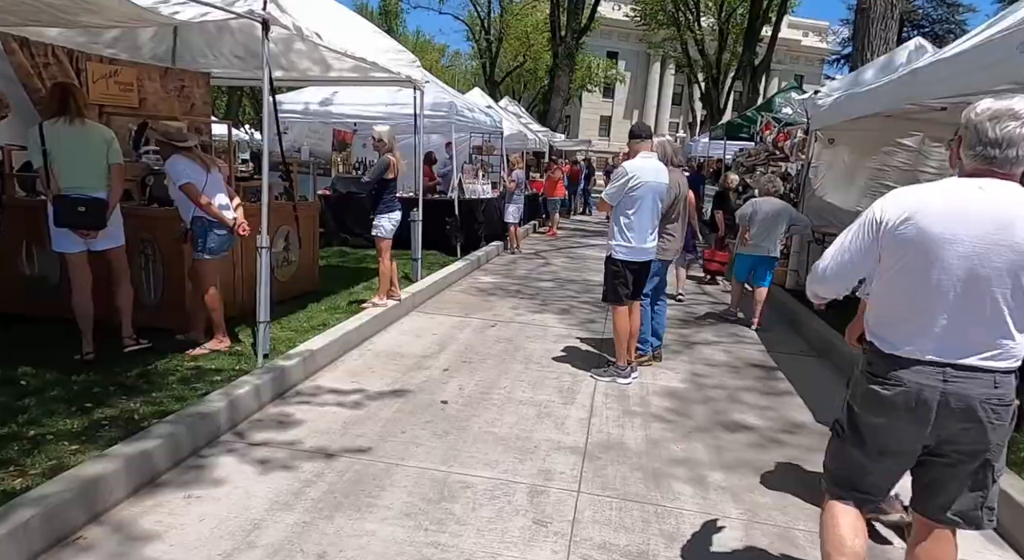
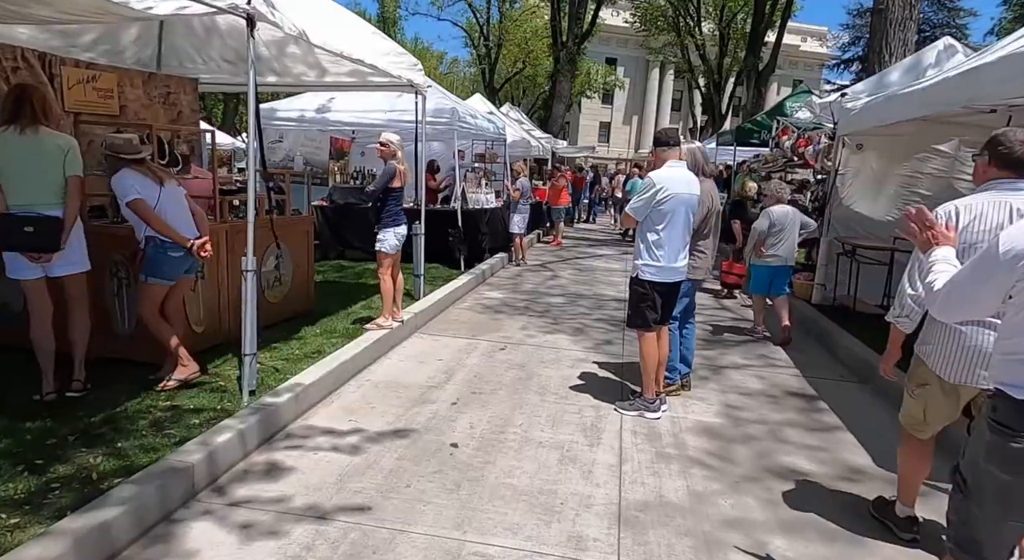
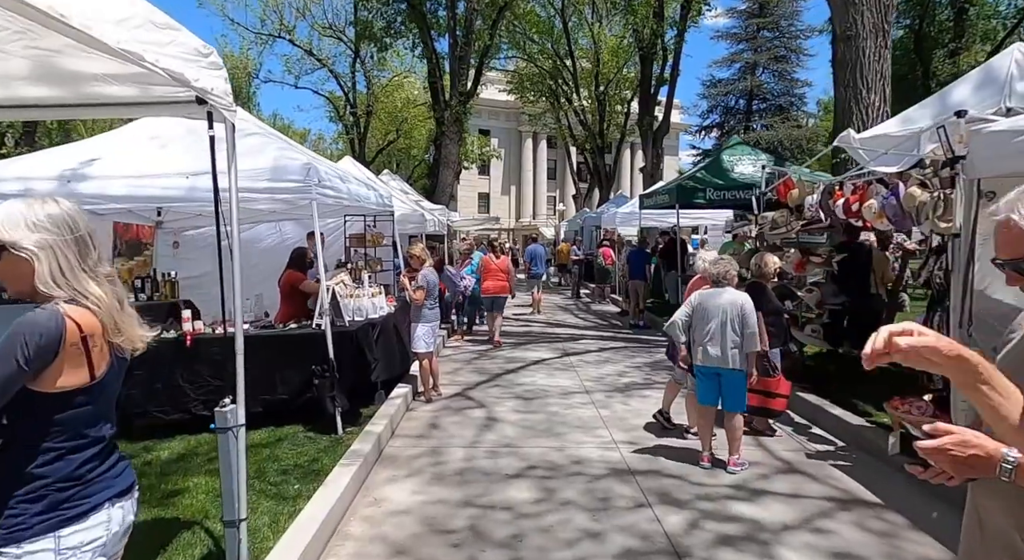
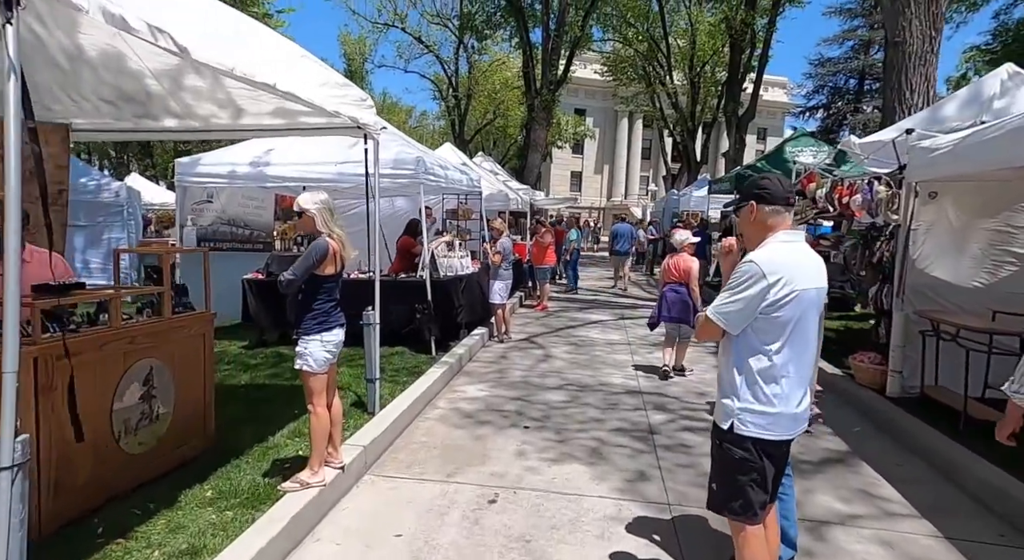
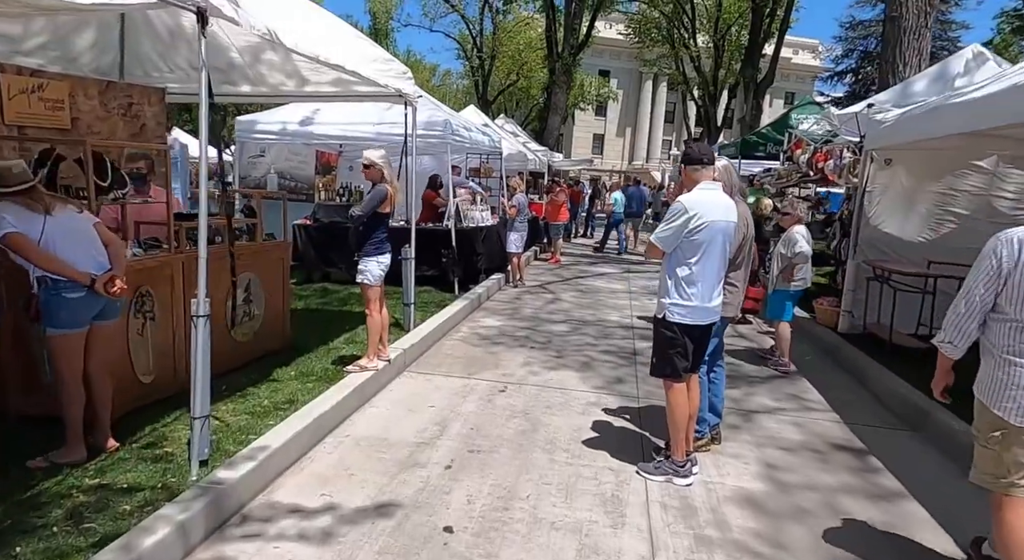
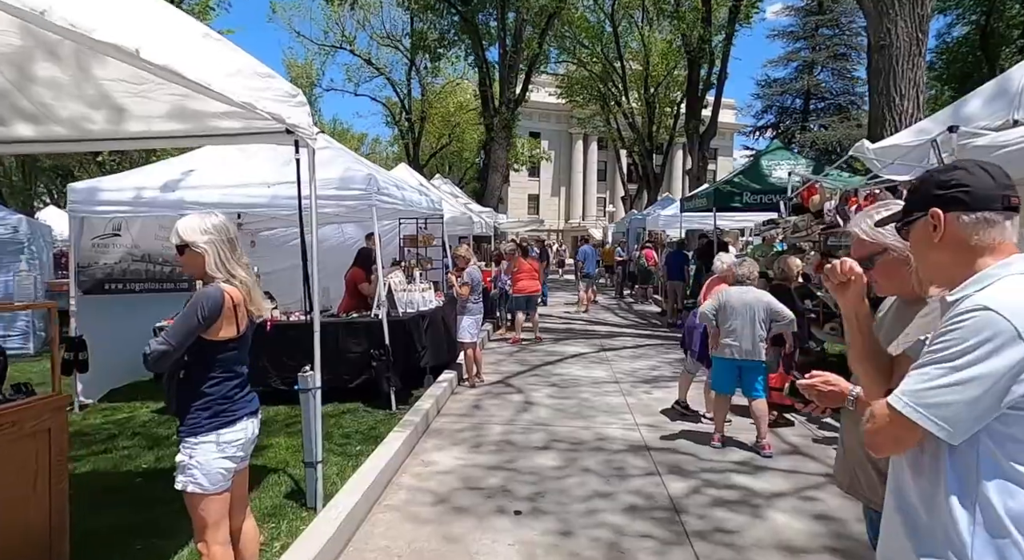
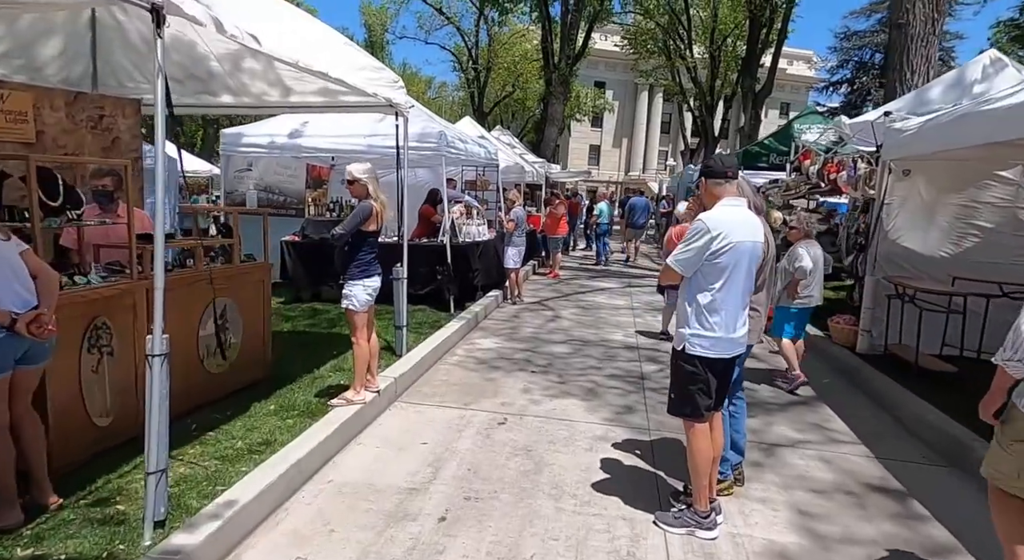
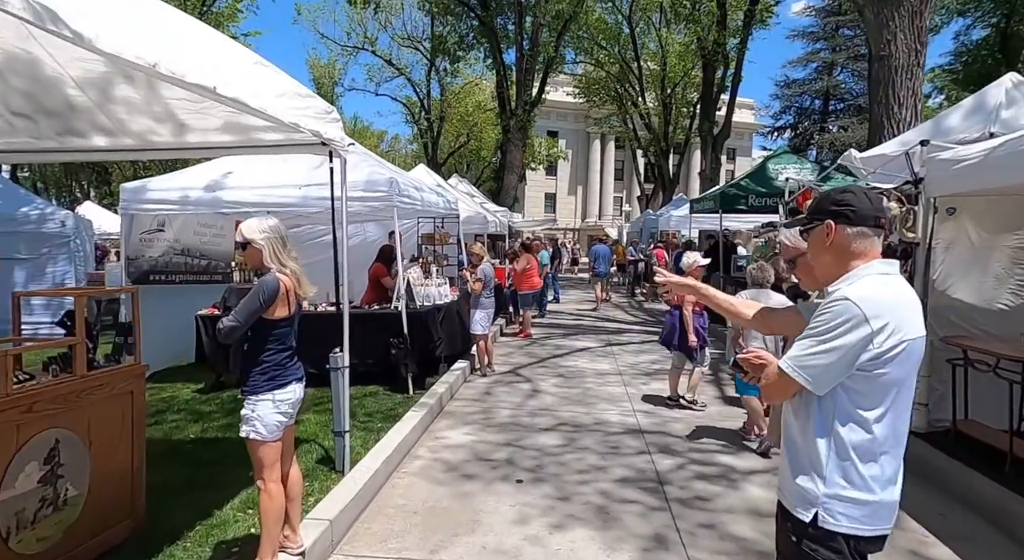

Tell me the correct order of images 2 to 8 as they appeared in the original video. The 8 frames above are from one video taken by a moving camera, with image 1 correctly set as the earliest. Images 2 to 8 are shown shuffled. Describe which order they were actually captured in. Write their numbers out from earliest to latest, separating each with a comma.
2, 5, 7, 4, 8, 6, 3
